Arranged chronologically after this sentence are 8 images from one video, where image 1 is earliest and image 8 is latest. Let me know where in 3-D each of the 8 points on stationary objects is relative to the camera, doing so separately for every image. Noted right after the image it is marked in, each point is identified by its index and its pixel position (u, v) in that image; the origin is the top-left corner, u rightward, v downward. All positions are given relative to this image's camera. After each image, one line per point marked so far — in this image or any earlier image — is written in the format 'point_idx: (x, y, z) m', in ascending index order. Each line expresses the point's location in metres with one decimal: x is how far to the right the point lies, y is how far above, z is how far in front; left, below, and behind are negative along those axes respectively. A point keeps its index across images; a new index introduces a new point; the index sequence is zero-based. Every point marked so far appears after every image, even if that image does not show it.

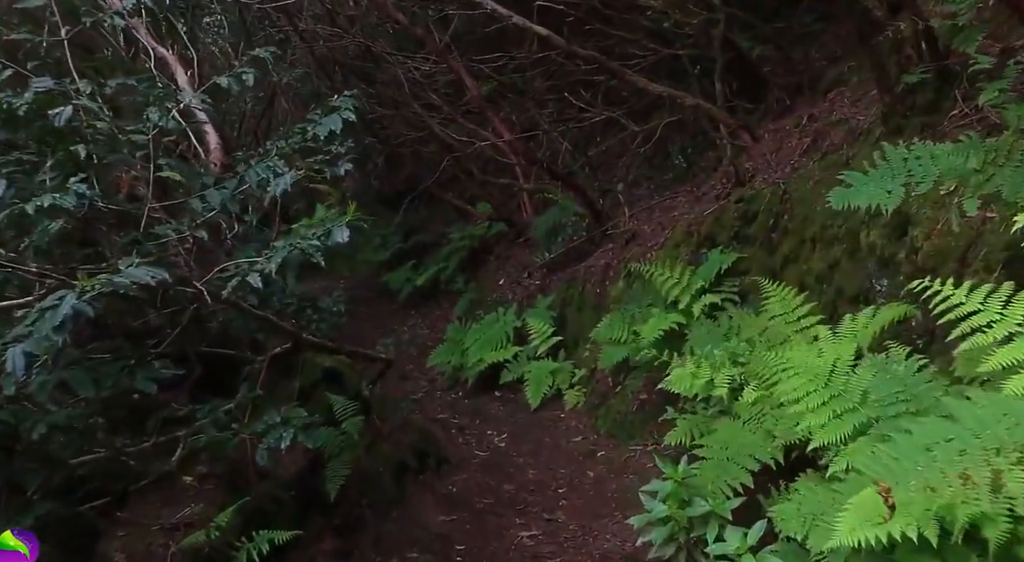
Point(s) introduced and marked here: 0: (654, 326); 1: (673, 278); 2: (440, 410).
0: (+1.0, -0.4, +6.6) m
1: (+1.3, 0.0, +7.1) m
2: (-0.8, -1.5, +10.4) m
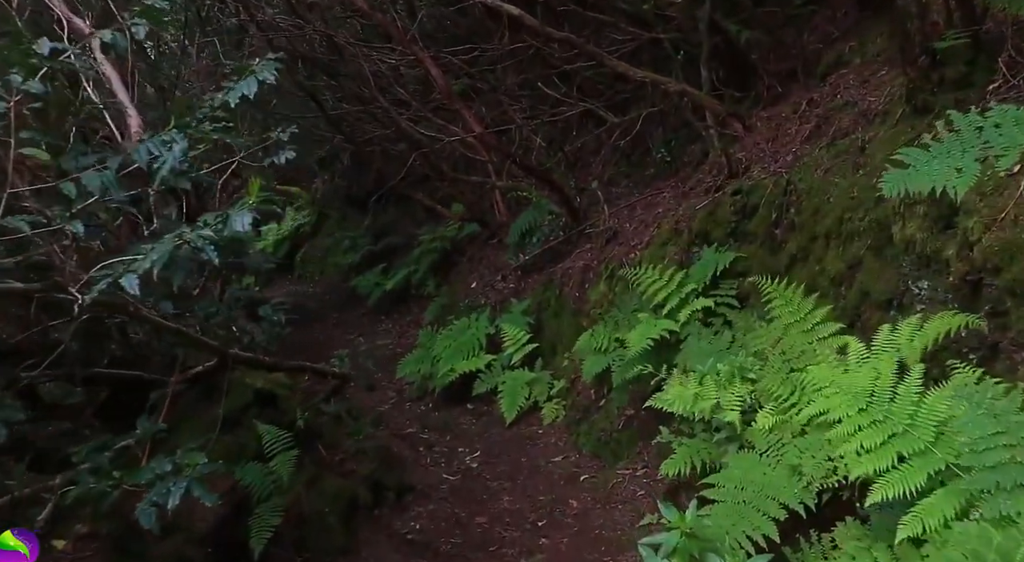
0: (+0.9, -0.4, +5.9) m
1: (+1.1, 0.0, +6.4) m
2: (-1.1, -1.5, +9.6) m
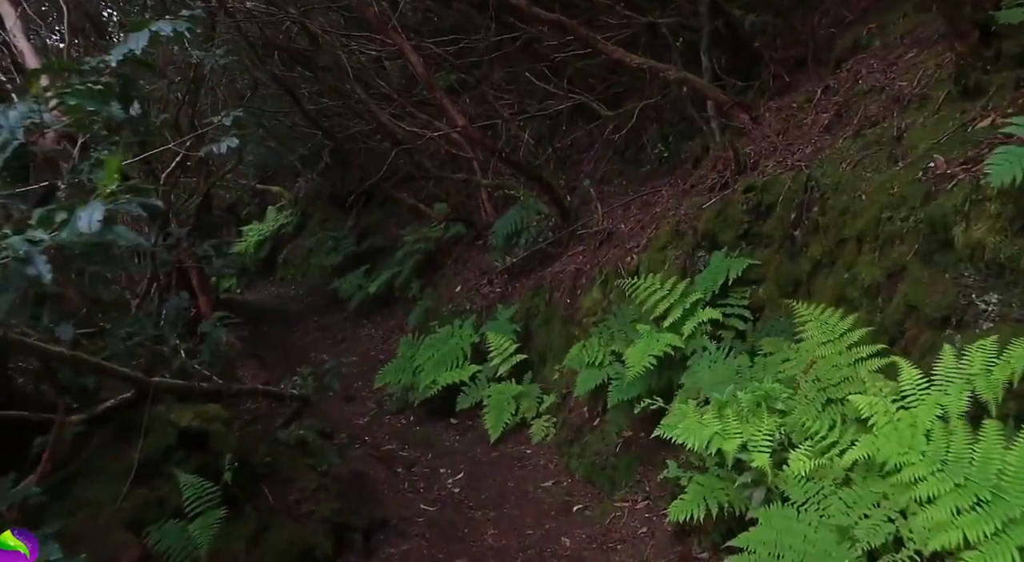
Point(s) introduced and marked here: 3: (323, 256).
0: (+0.8, -0.5, +5.2) m
1: (+1.0, -0.1, +5.7) m
2: (-1.2, -1.6, +8.9) m
3: (-3.2, +0.5, +15.8) m
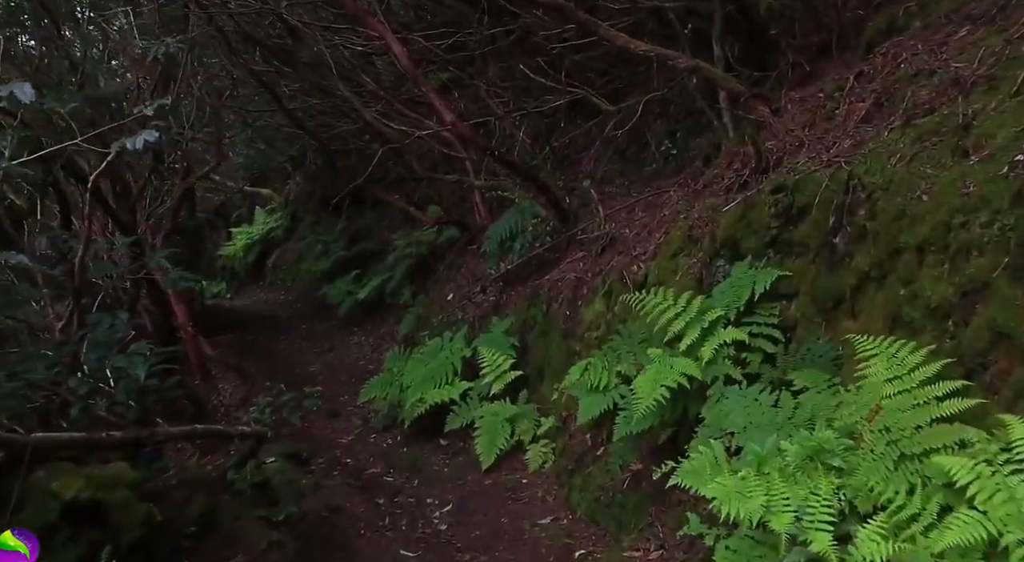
0: (+0.7, -0.5, +4.5) m
1: (+0.9, -0.1, +5.0) m
2: (-1.3, -1.6, +8.2) m
3: (-3.3, +0.4, +15.0) m
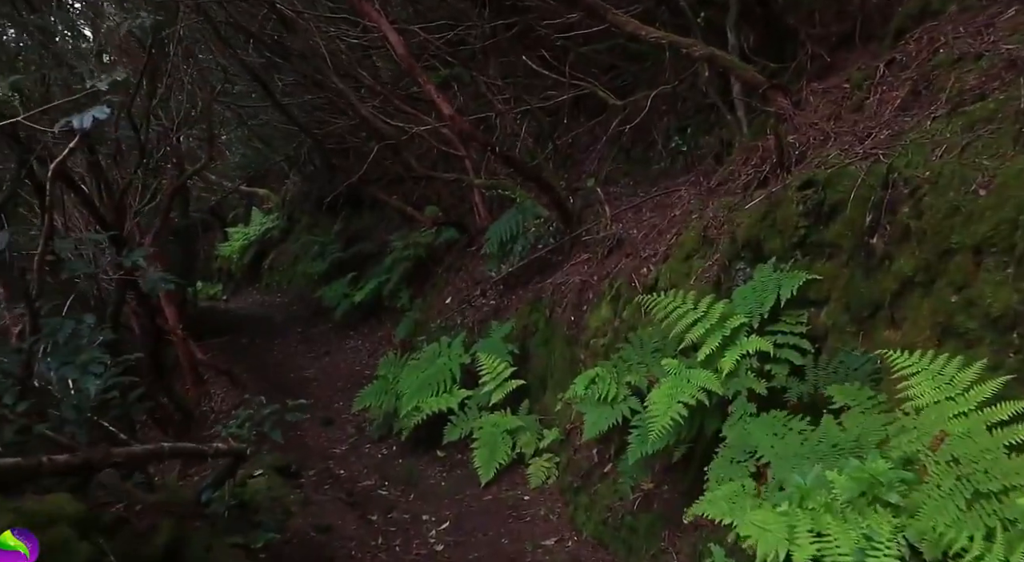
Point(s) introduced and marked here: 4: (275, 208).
0: (+0.7, -0.5, +4.1) m
1: (+0.9, -0.2, +4.6) m
2: (-1.3, -1.7, +7.8) m
3: (-3.3, +0.3, +14.6) m
4: (-4.5, +1.4, +17.0) m
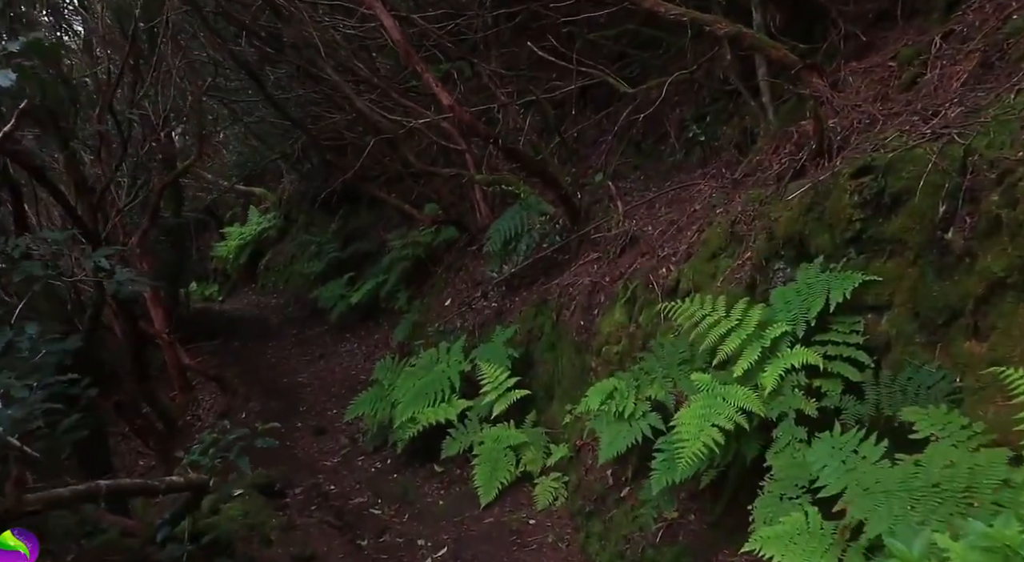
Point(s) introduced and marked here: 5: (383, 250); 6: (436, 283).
0: (+0.8, -0.6, +3.5) m
1: (+1.0, -0.2, +4.0) m
2: (-1.2, -1.7, +7.2) m
3: (-3.3, +0.3, +14.1) m
4: (-4.4, +1.4, +16.4) m
5: (-1.9, +0.4, +13.0) m
6: (-0.9, 0.0, +10.8) m
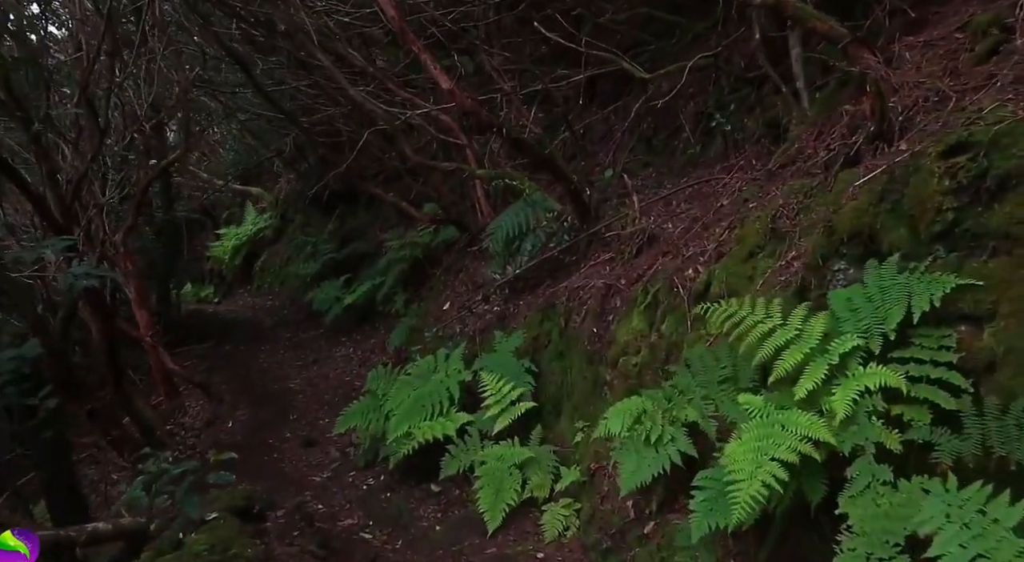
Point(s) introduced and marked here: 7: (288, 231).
0: (+0.8, -0.6, +2.9) m
1: (+1.0, -0.2, +3.3) m
2: (-1.2, -1.7, +6.6) m
3: (-3.2, +0.3, +13.4) m
4: (-4.4, +1.3, +15.8) m
5: (-1.8, +0.4, +12.3) m
6: (-0.9, 0.0, +10.2) m
7: (-3.7, +0.8, +14.8) m
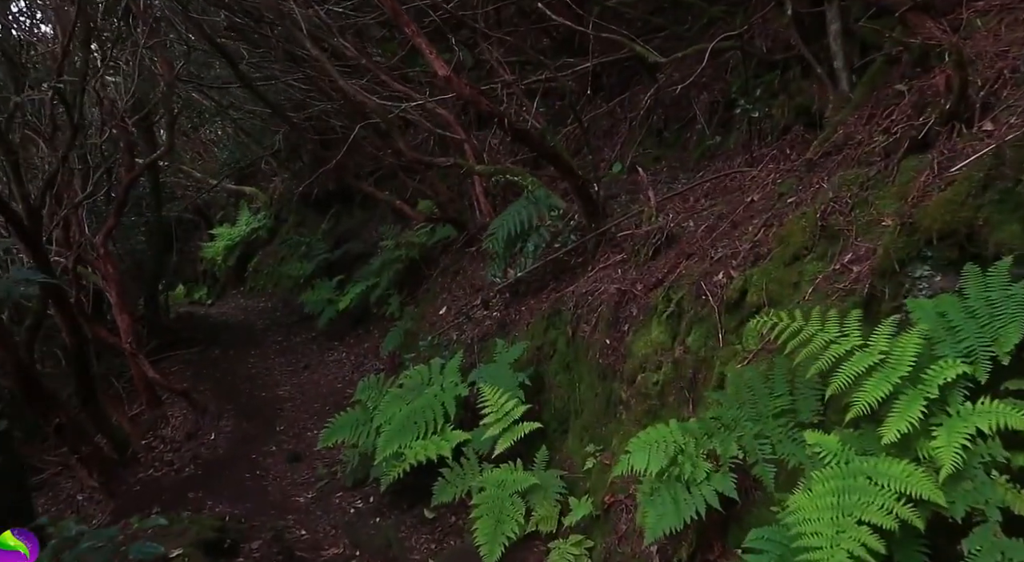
0: (+0.8, -0.6, +2.2) m
1: (+1.0, -0.2, +2.7) m
2: (-1.2, -1.7, +5.9) m
3: (-3.2, +0.2, +12.7) m
4: (-4.4, +1.3, +15.1) m
5: (-1.8, +0.4, +11.7) m
6: (-0.9, -0.1, +9.5) m
7: (-3.7, +0.8, +14.1) m
